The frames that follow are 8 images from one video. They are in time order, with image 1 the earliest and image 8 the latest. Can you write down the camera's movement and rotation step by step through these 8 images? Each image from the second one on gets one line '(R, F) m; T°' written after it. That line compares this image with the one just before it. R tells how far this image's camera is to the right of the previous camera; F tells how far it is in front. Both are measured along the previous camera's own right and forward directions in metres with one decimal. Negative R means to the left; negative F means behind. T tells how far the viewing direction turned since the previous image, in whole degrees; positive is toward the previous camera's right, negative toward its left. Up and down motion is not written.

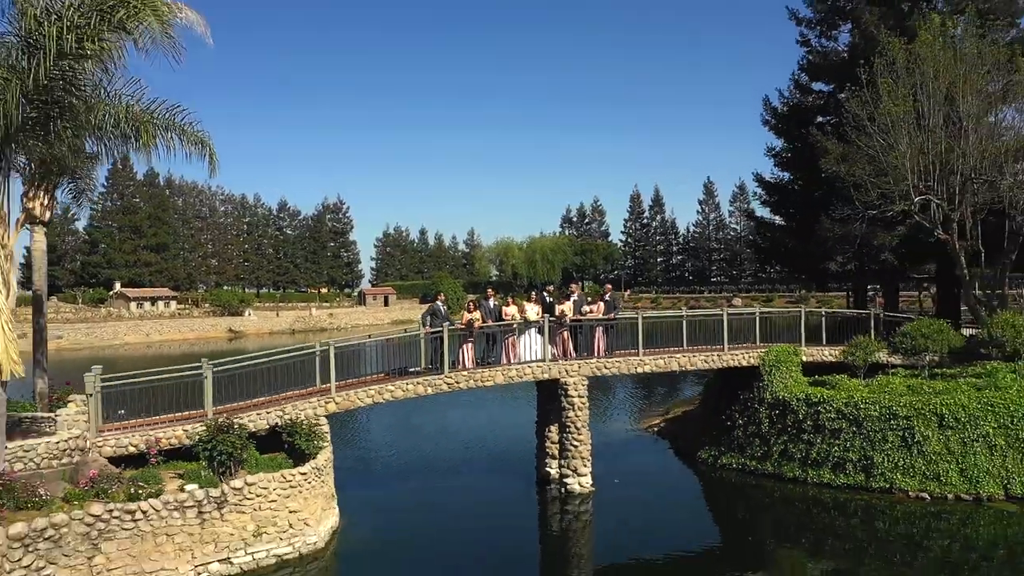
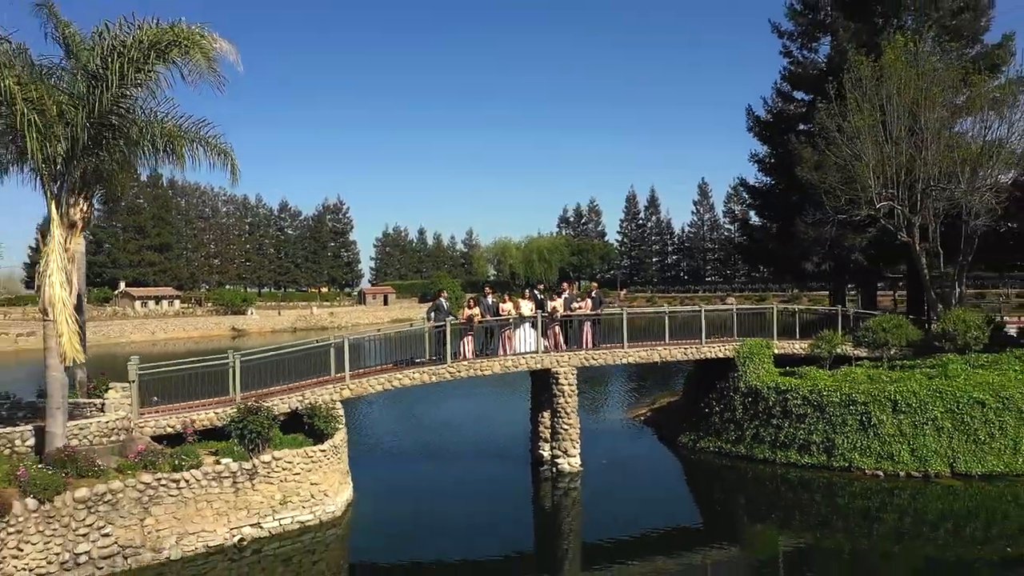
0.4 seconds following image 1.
(0.0, -1.4) m; 0°
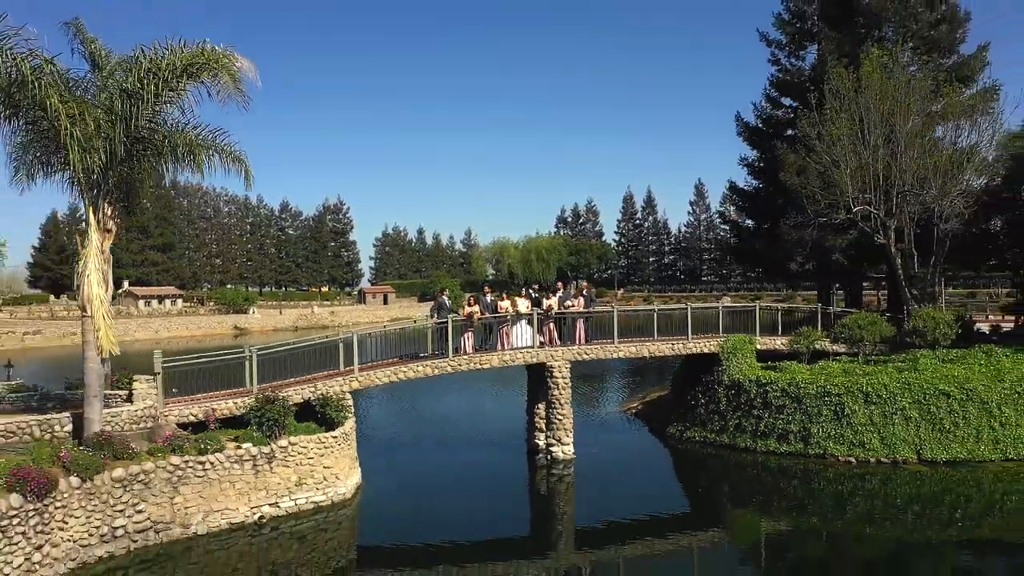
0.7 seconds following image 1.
(0.0, -1.0) m; 0°
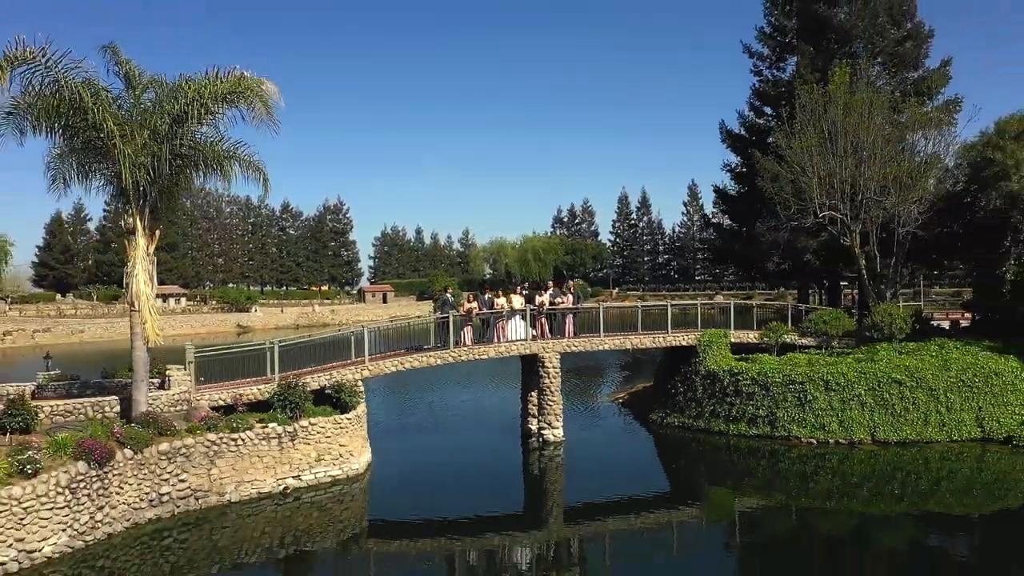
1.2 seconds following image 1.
(+0.1, -1.6) m; 0°
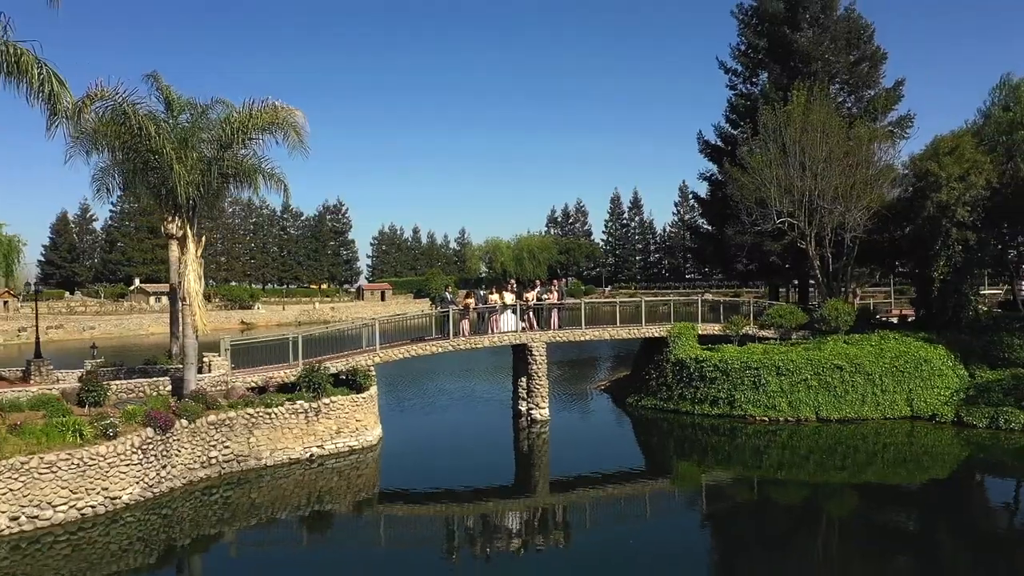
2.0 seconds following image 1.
(+0.1, -2.5) m; 0°
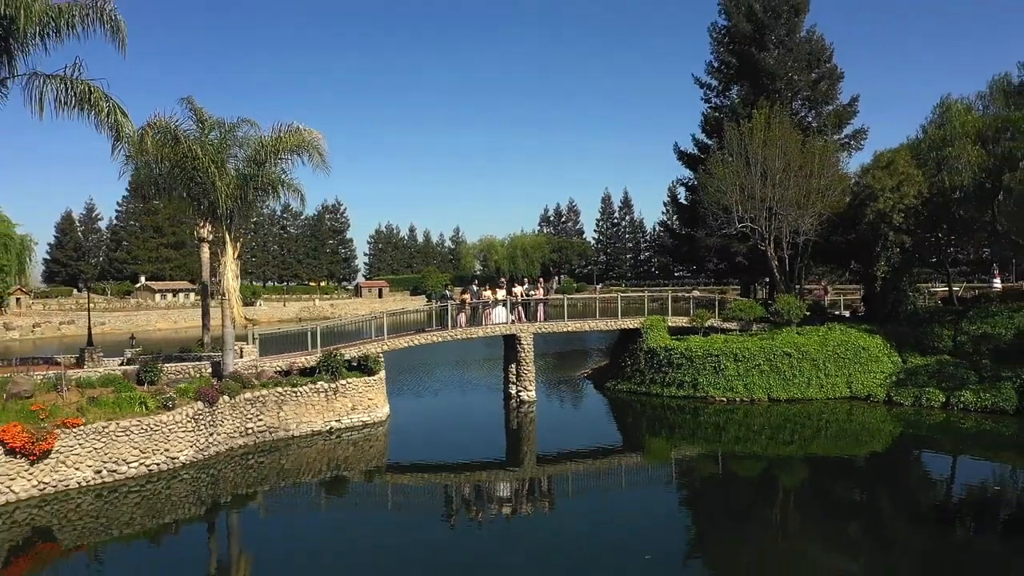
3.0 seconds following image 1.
(+0.1, -2.7) m; 0°
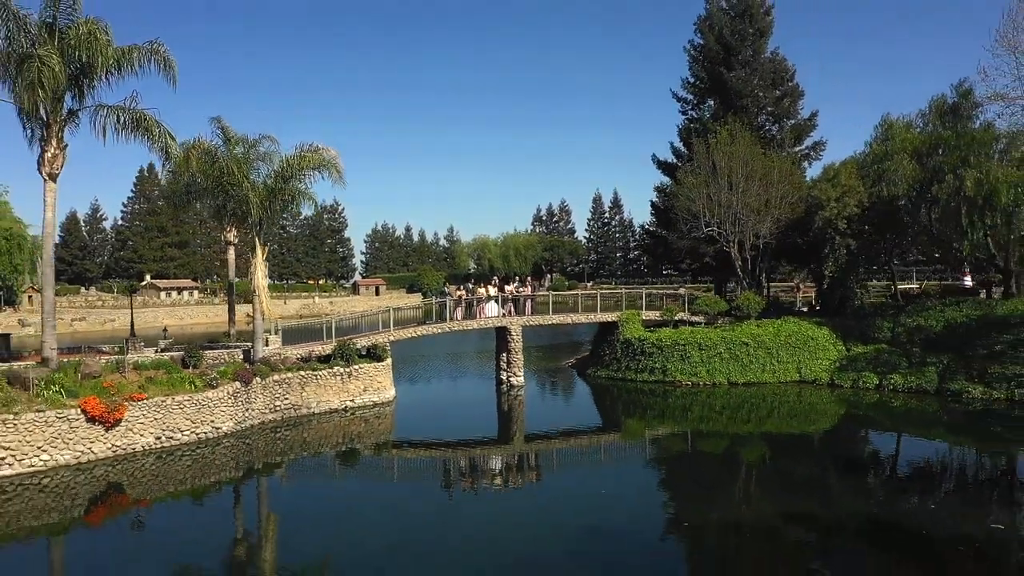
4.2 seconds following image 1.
(+0.1, -3.0) m; 0°
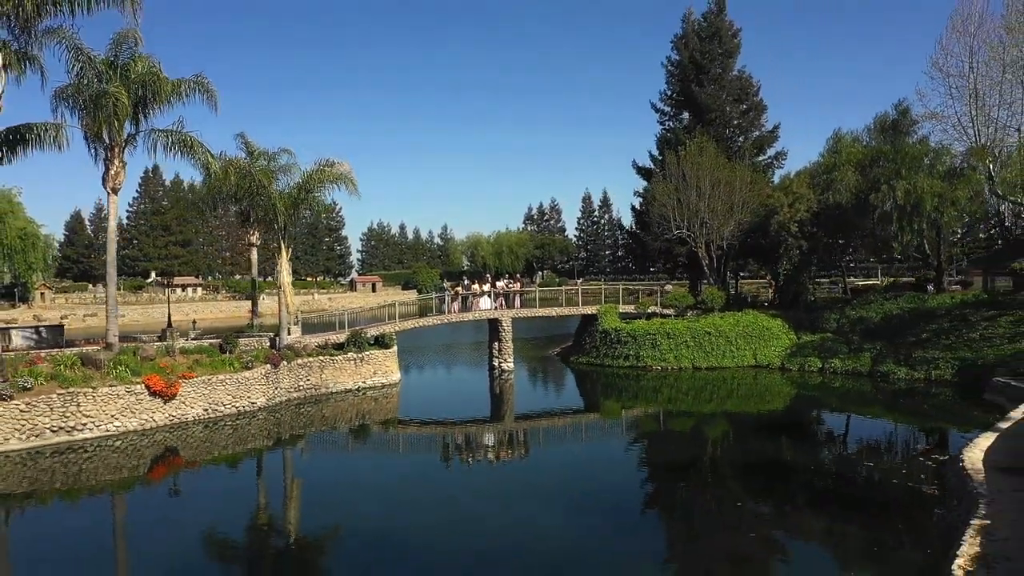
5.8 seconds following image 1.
(+0.1, -3.4) m; +1°
